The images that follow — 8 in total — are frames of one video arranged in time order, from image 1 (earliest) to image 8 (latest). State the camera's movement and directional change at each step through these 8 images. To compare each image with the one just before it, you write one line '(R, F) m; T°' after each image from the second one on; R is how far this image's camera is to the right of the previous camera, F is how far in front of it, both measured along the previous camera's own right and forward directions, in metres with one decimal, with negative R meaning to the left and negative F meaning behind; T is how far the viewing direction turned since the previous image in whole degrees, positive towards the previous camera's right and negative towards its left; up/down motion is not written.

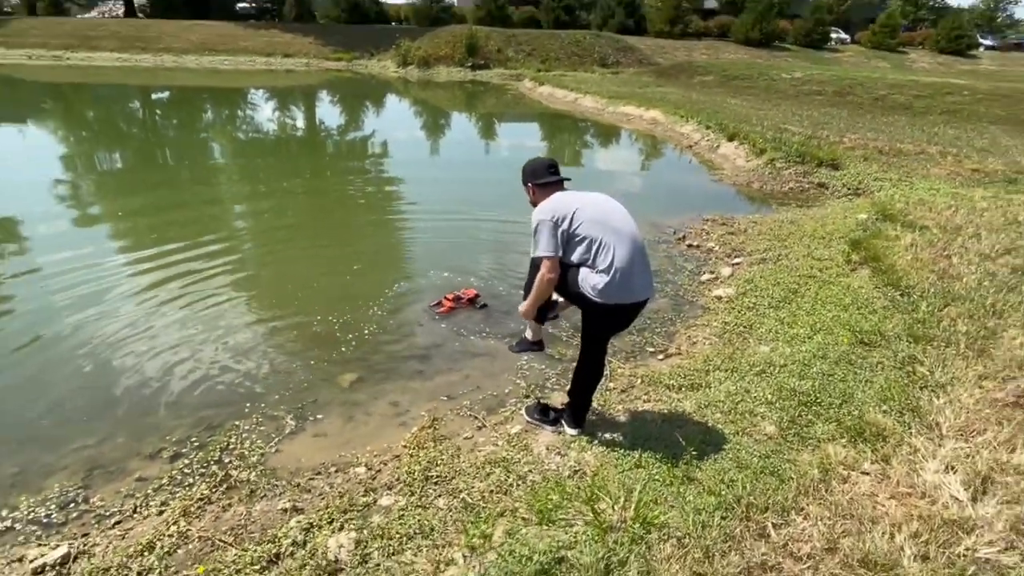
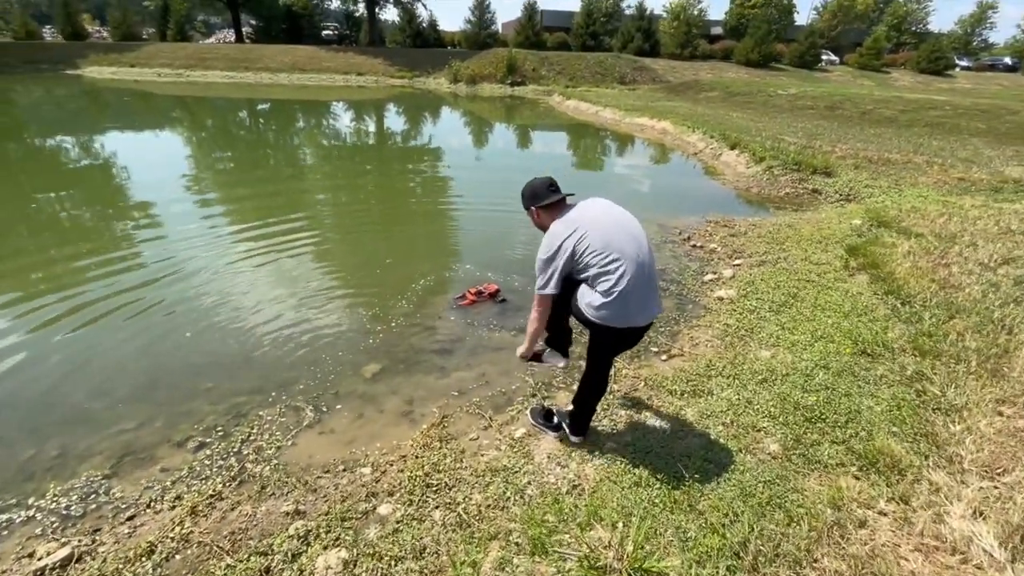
(-0.3, +0.1) m; +2°
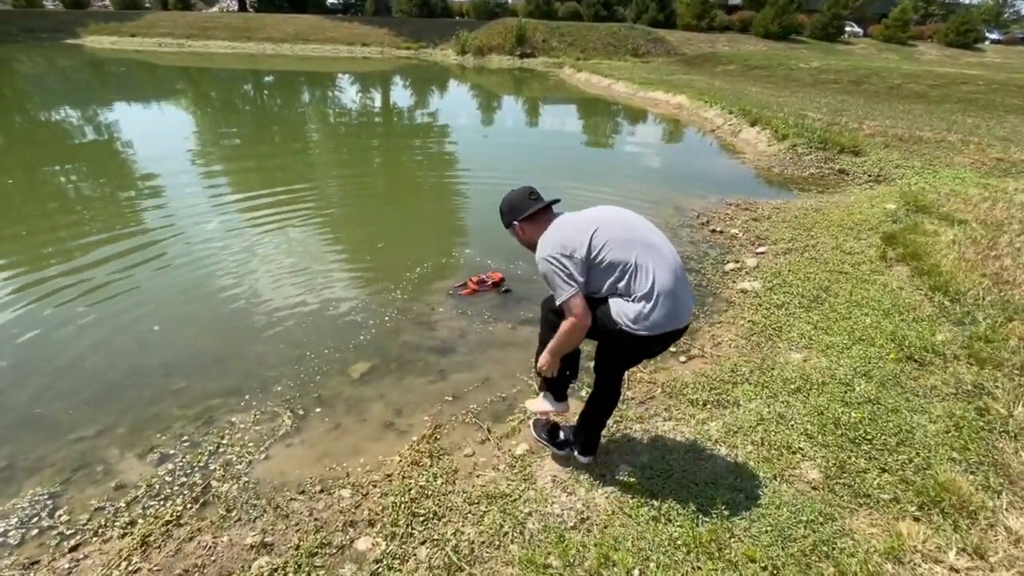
(+0.1, +0.7) m; -1°
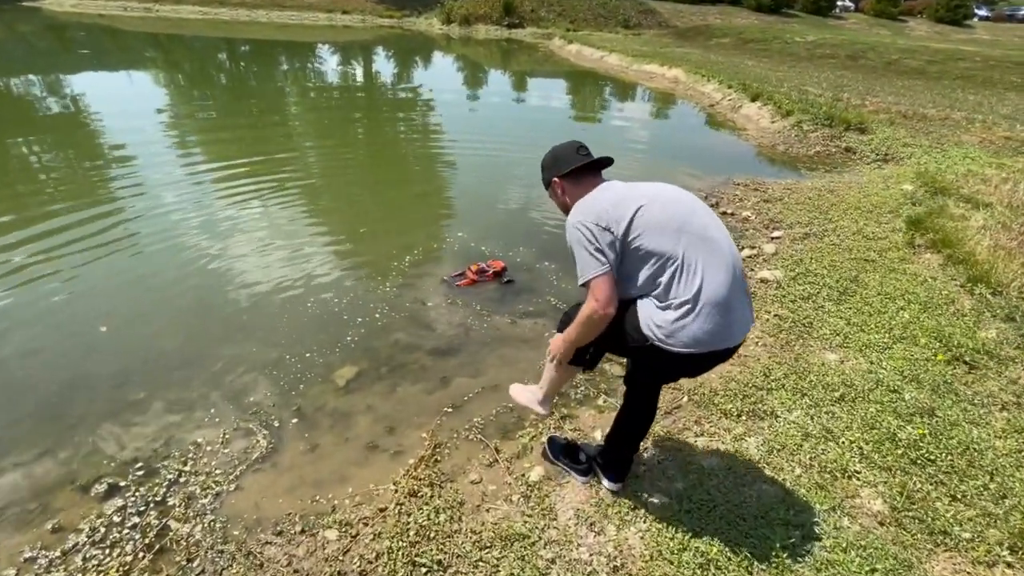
(-0.2, +0.7) m; +2°
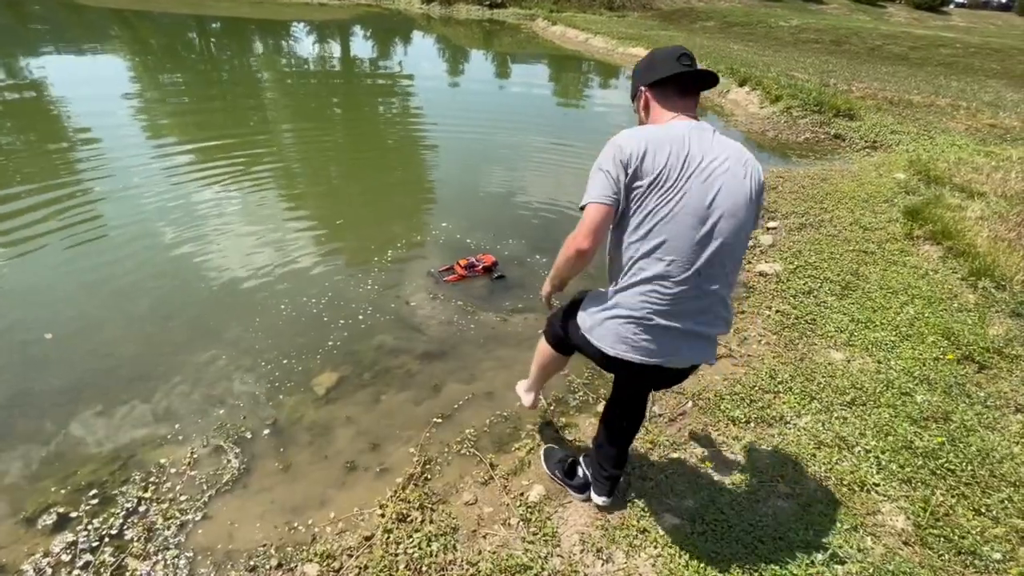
(-0.1, +0.4) m; +2°
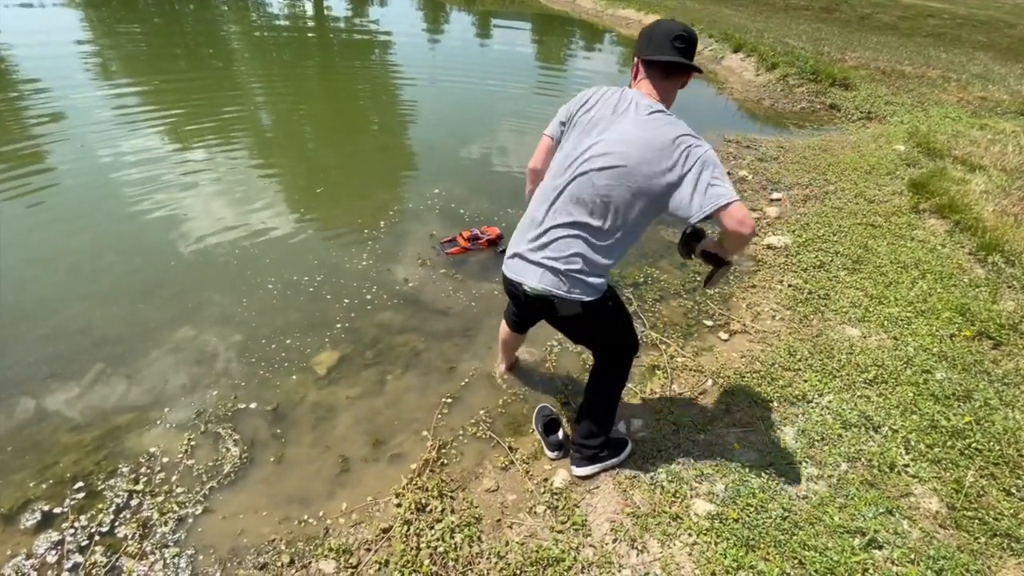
(-0.3, +0.3) m; +2°
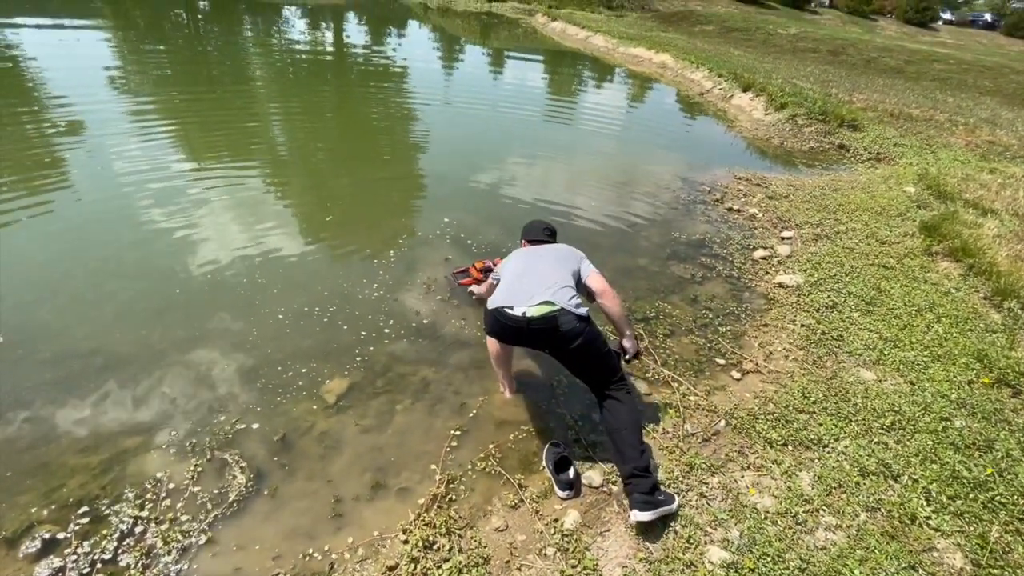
(-0.1, 0.0) m; 0°
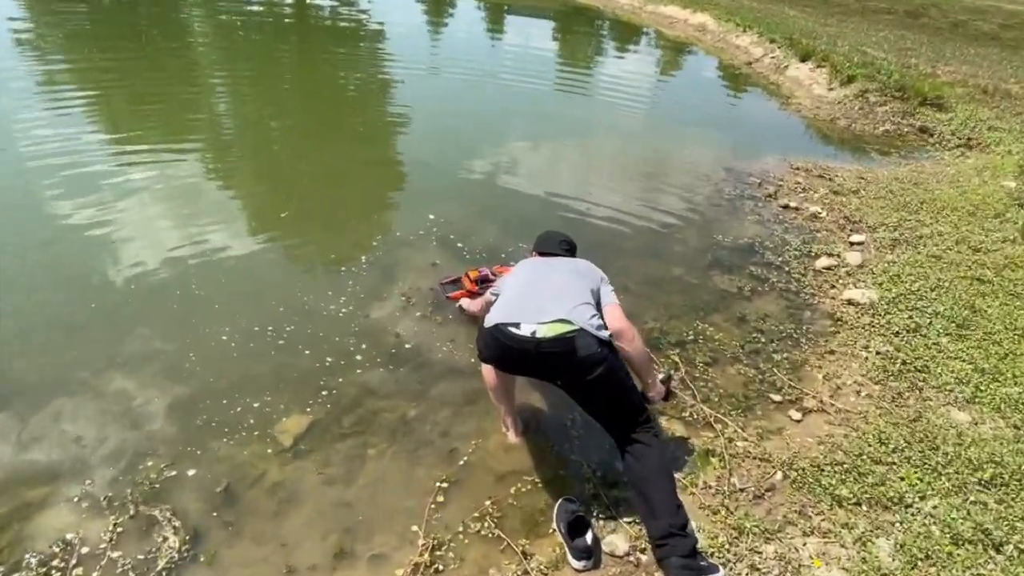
(+0.2, +0.8) m; -4°
